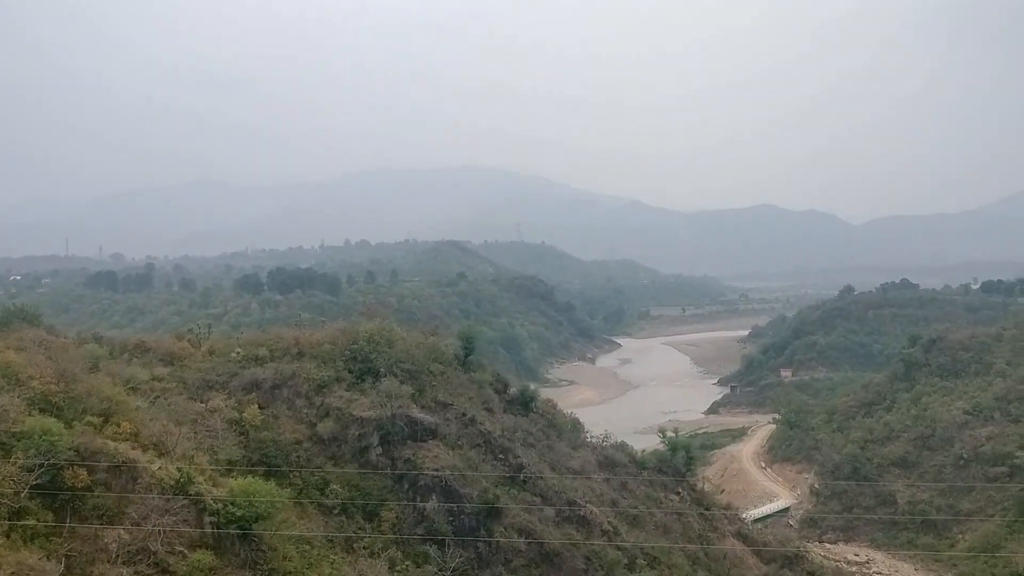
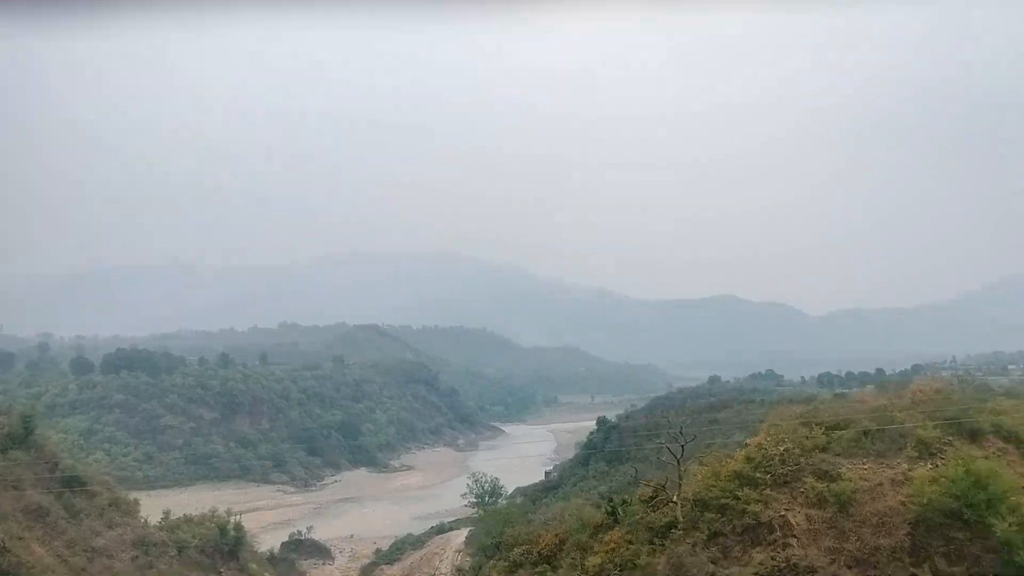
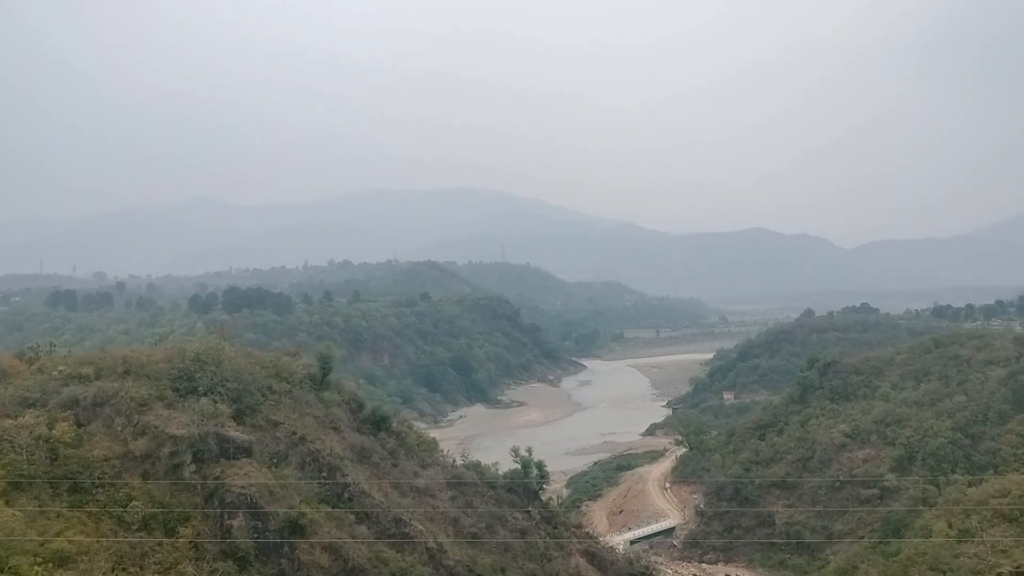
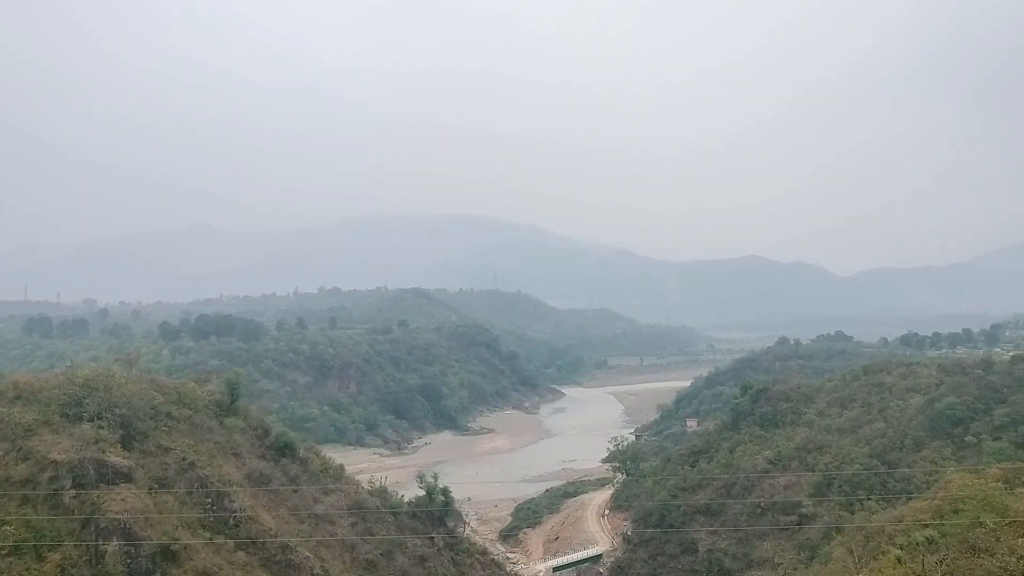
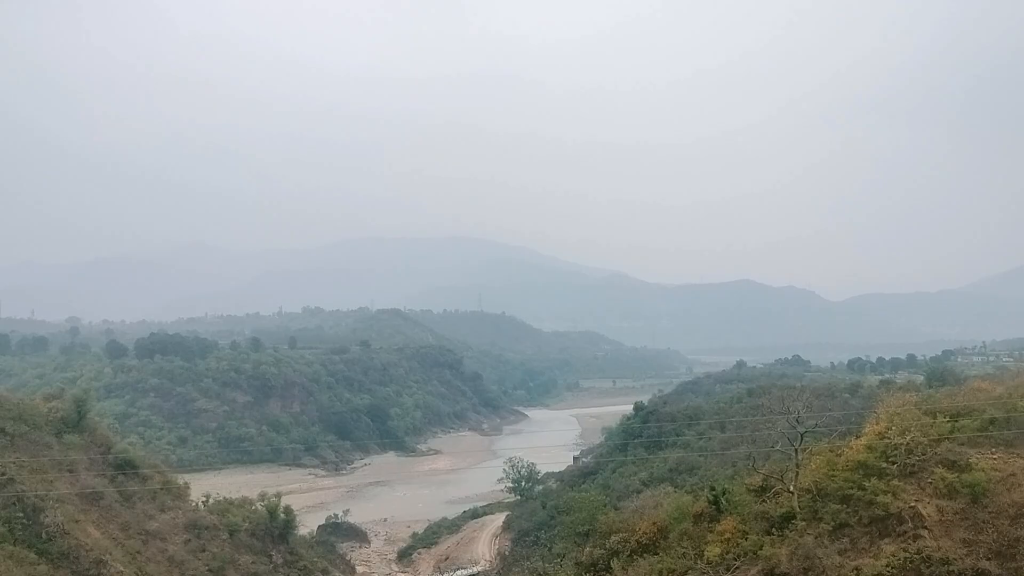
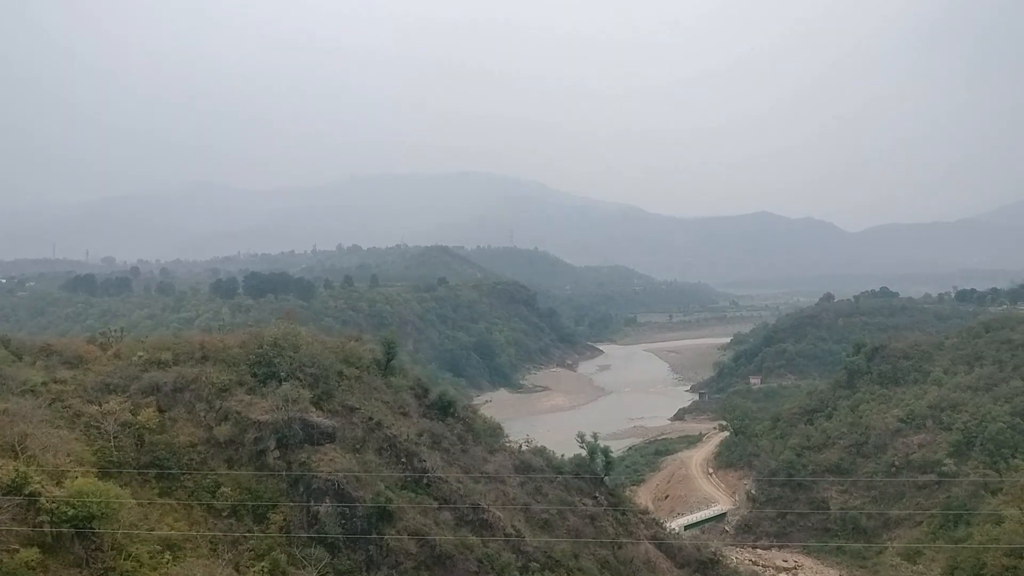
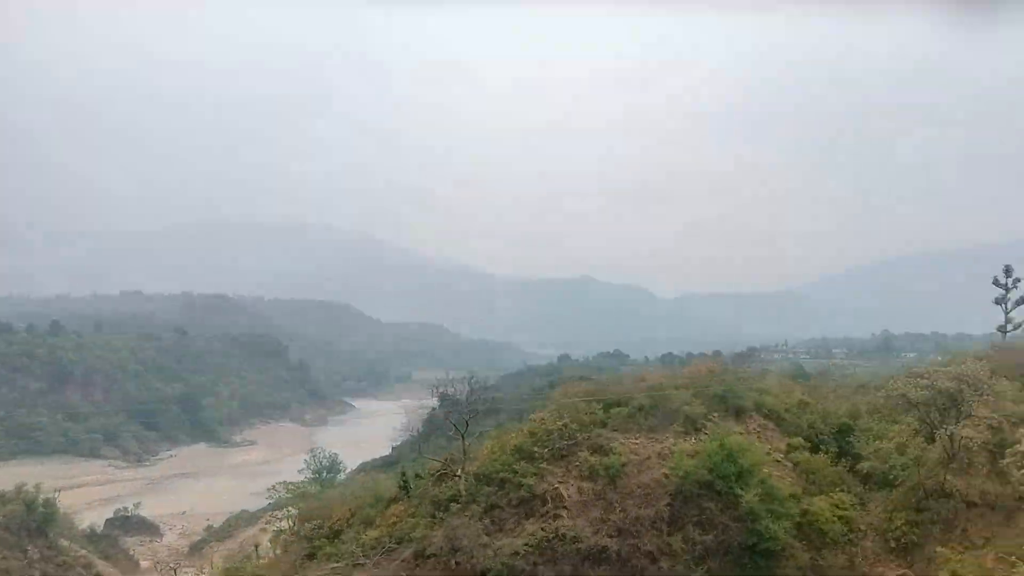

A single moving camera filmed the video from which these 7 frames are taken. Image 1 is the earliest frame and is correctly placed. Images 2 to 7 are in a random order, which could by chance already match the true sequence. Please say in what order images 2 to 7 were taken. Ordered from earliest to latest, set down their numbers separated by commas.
6, 3, 4, 5, 2, 7
